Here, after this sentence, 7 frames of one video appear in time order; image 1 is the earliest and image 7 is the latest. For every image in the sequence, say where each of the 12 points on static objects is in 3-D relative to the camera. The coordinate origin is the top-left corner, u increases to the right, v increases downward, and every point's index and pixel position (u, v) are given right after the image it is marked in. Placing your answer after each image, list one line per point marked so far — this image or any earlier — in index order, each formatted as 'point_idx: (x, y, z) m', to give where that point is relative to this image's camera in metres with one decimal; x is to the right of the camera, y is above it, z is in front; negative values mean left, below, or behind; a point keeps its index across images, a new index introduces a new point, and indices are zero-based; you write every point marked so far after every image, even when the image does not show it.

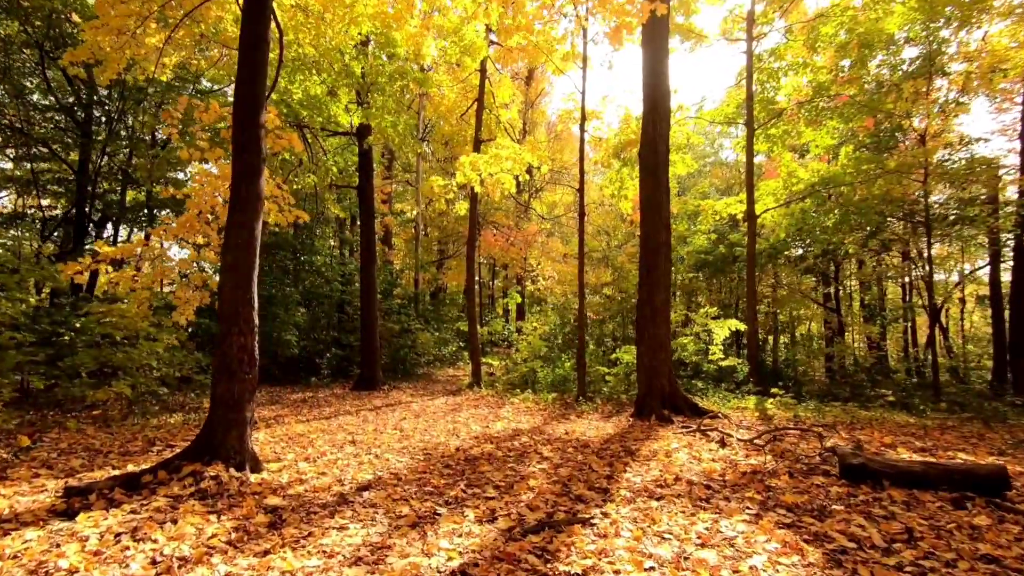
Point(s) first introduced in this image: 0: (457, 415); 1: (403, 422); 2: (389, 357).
0: (-0.9, -2.2, +8.4) m
1: (-1.7, -2.1, +7.5) m
2: (-3.7, -2.1, +14.5) m
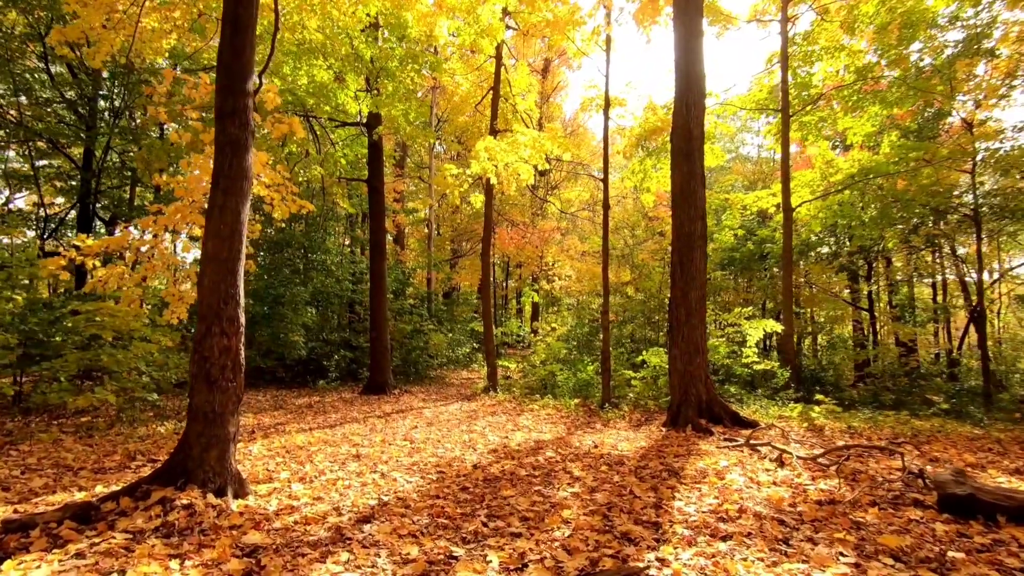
0: (-0.6, -2.2, +7.8) m
1: (-1.4, -2.1, +6.9) m
2: (-3.2, -2.1, +13.9) m
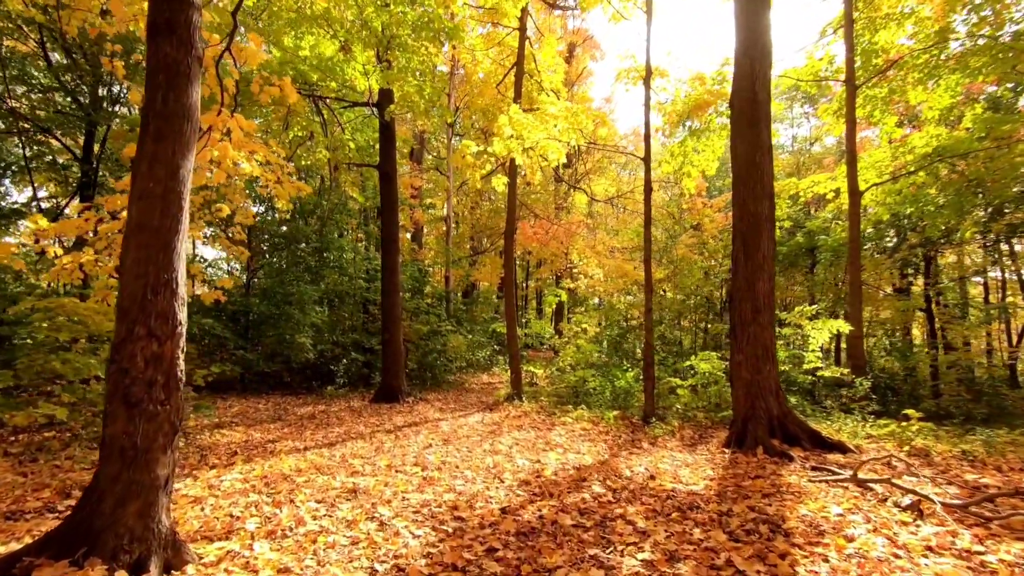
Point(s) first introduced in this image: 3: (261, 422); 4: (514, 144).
0: (-0.2, -2.1, +6.6) m
1: (-1.0, -2.0, +5.8) m
2: (-2.5, -2.0, +12.8) m
3: (-3.9, -2.1, +7.5) m
4: (0.0, +2.5, +8.5) m
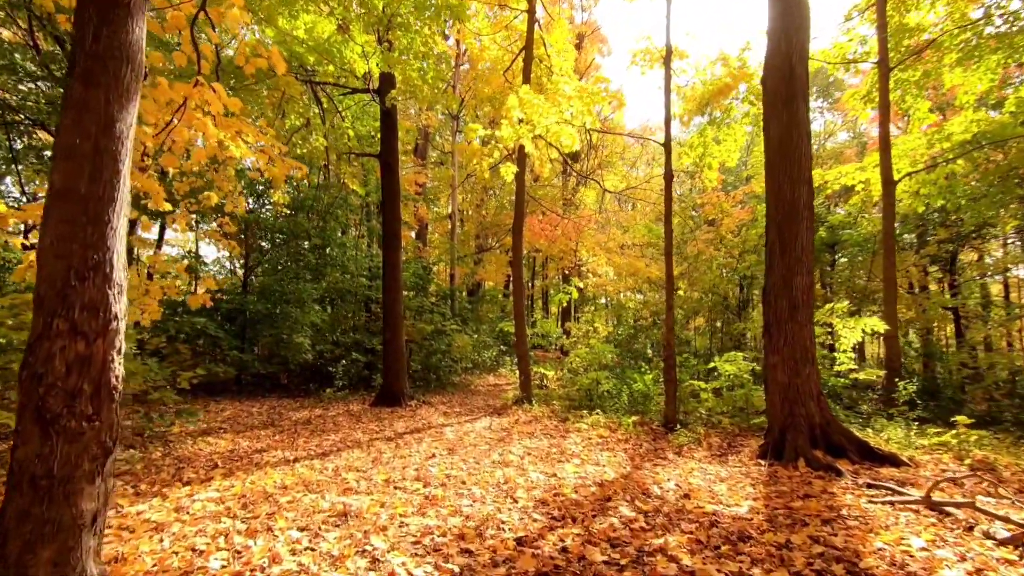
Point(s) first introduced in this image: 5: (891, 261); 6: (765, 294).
0: (-0.1, -2.0, +6.0) m
1: (-0.9, -1.9, +5.2) m
2: (-2.3, -1.9, +12.2) m
3: (-3.8, -2.0, +7.0) m
4: (+0.2, +2.6, +7.9) m
5: (+7.2, +0.5, +9.1) m
6: (+3.2, -0.1, +6.0) m
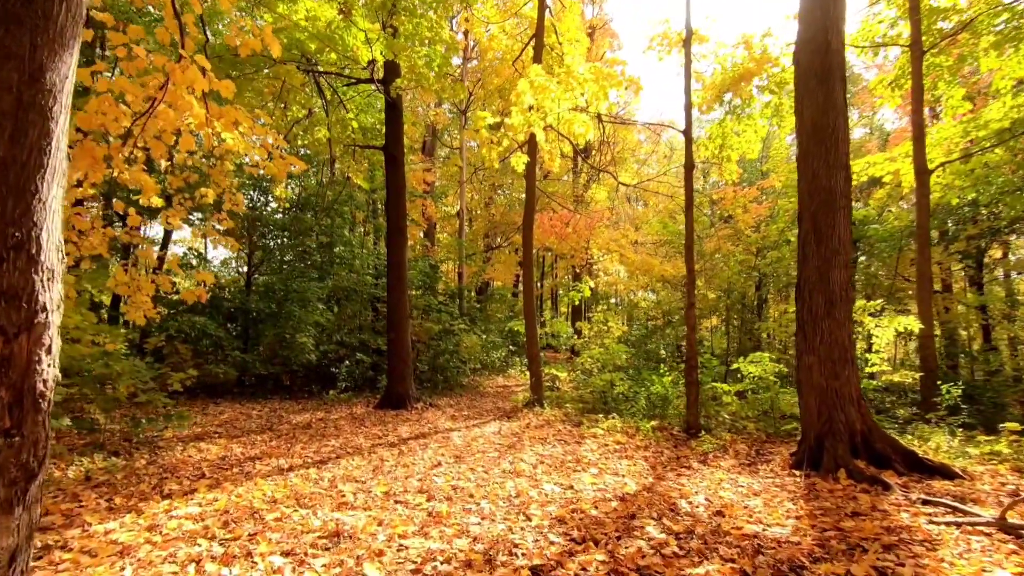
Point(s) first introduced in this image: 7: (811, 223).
0: (+0.1, -2.0, +5.6) m
1: (-0.8, -1.9, +4.8) m
2: (-2.1, -1.9, +11.9) m
3: (-3.6, -2.0, +6.6) m
4: (+0.3, +2.7, +7.5) m
5: (+7.3, +0.6, +8.5) m
6: (+3.3, 0.0, +5.5) m
7: (+3.4, +0.8, +5.5) m
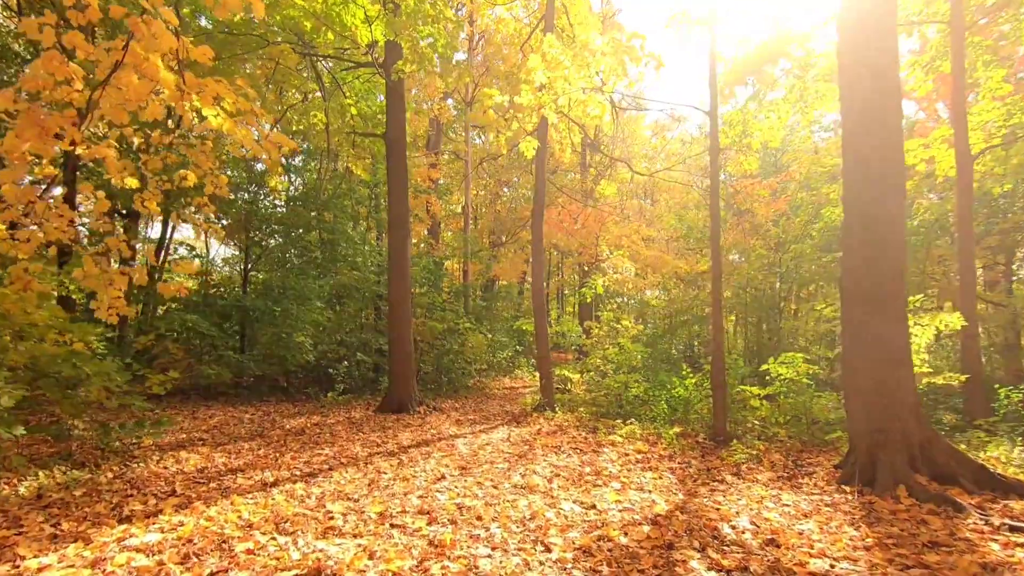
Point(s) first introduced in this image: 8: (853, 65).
0: (+0.2, -1.9, +5.0) m
1: (-0.7, -1.8, +4.2) m
2: (-1.9, -1.8, +11.3) m
3: (-3.5, -1.9, +6.1) m
4: (+0.5, +2.7, +6.9) m
5: (+7.5, +0.7, +7.9) m
6: (+3.4, +0.1, +4.9) m
7: (+3.5, +0.8, +4.9) m
8: (+3.5, +2.3, +5.0) m
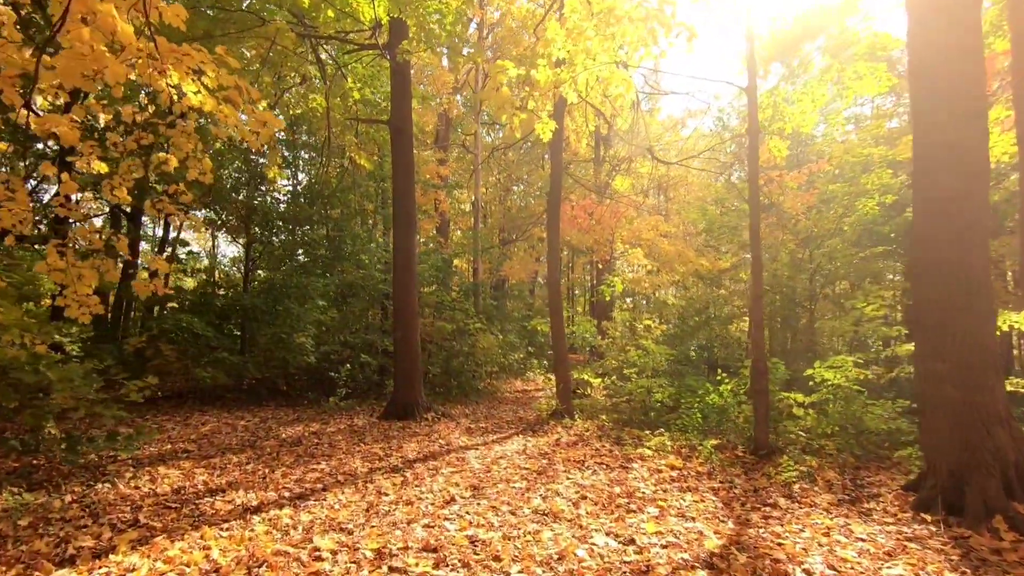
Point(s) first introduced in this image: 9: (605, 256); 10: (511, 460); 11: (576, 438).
0: (+0.4, -1.8, +4.4) m
1: (-0.5, -1.7, +3.6) m
2: (-1.6, -1.8, +10.7) m
3: (-3.3, -1.9, +5.5) m
4: (+0.7, +2.8, +6.3) m
5: (+7.7, +0.7, +7.1) m
6: (+3.6, +0.1, +4.2) m
7: (+3.7, +0.9, +4.2) m
8: (+3.7, +2.3, +4.3) m
9: (+2.8, +1.0, +14.2) m
10: (0.0, -1.9, +5.4) m
11: (+0.9, -2.0, +6.6) m
